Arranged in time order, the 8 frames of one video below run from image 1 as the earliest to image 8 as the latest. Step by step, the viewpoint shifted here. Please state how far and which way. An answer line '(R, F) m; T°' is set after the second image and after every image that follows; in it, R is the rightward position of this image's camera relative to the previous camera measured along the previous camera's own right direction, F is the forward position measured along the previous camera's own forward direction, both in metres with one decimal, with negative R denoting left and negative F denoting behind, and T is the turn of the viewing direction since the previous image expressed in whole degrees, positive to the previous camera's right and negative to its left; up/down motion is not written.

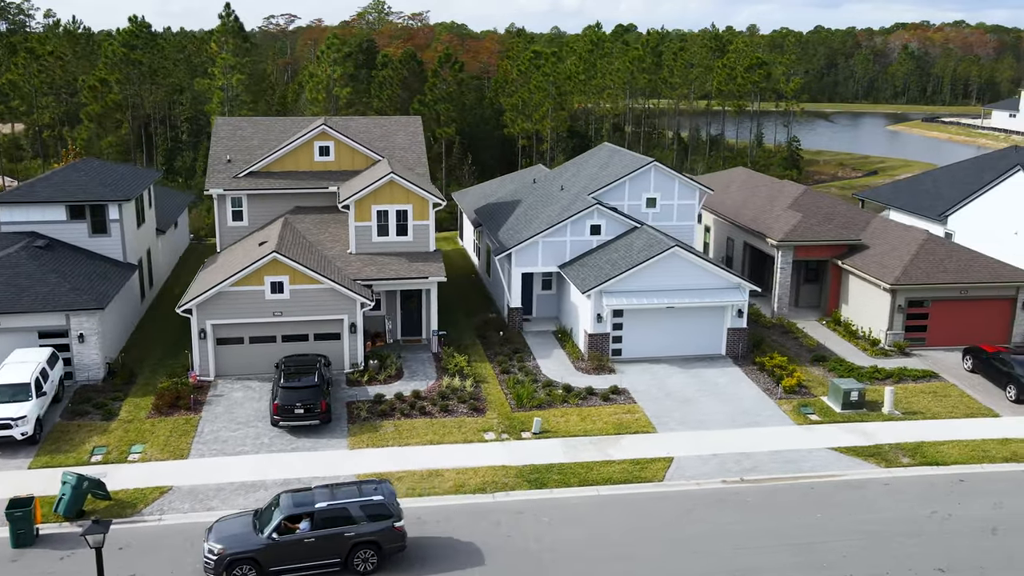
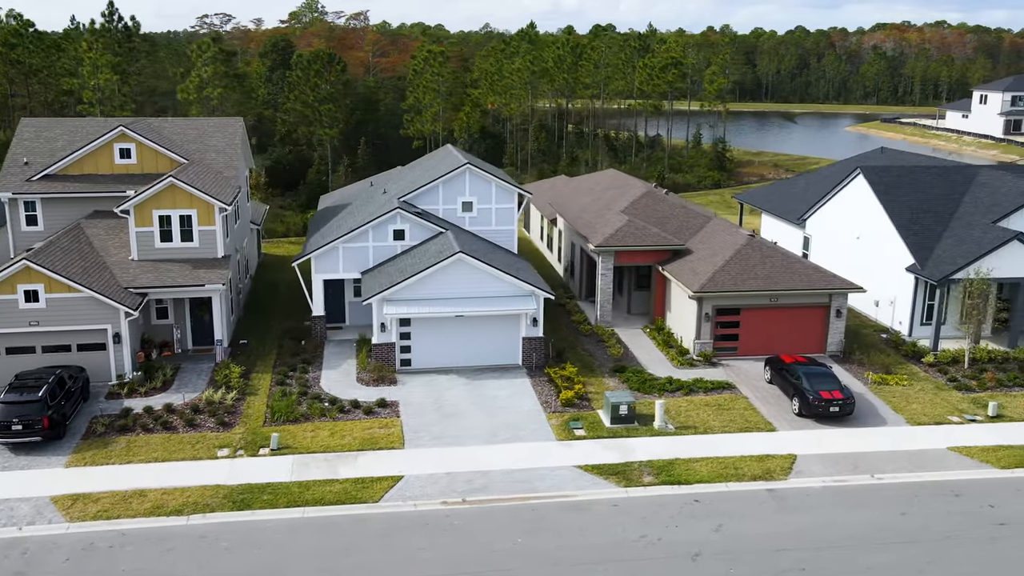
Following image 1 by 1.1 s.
(+6.2, +1.0) m; 0°
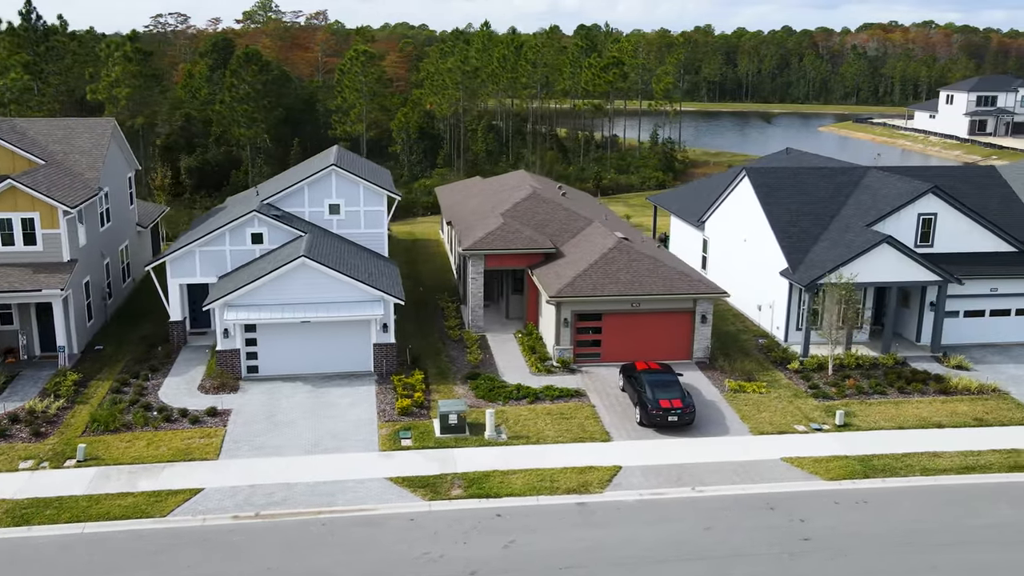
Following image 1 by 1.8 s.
(+4.3, +0.6) m; 0°
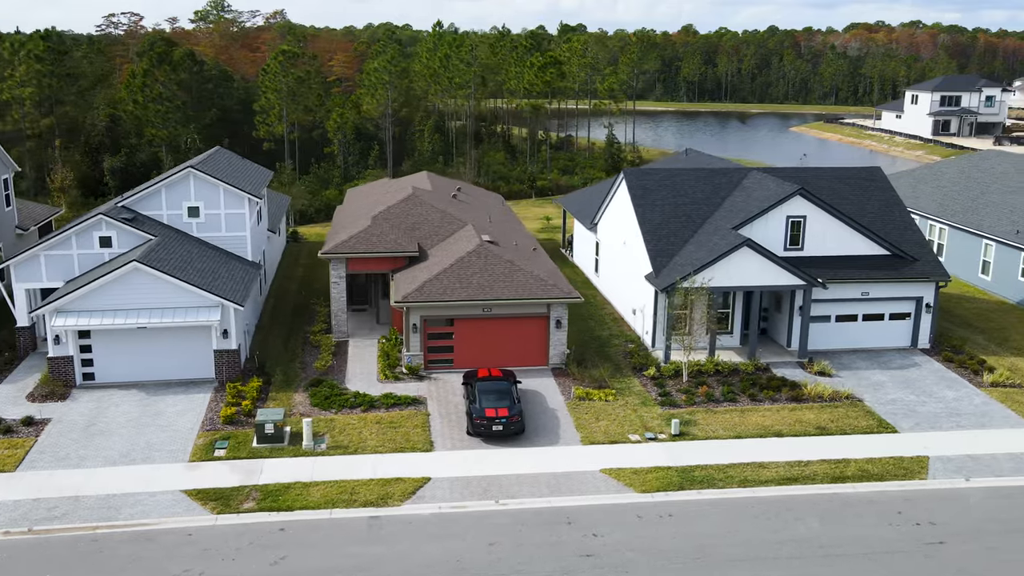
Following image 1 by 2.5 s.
(+4.4, +0.6) m; 0°
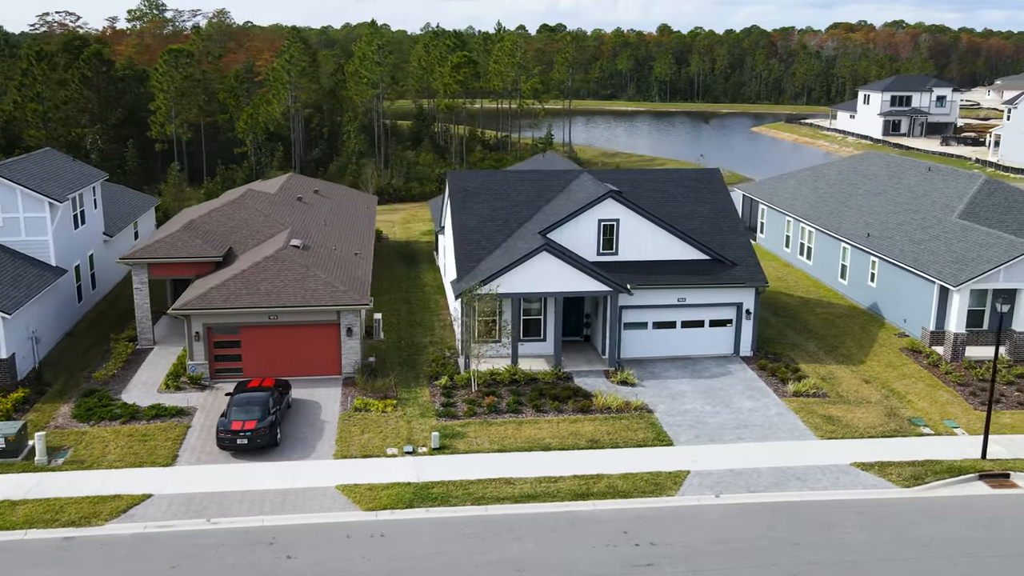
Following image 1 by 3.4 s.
(+5.9, +0.8) m; 0°
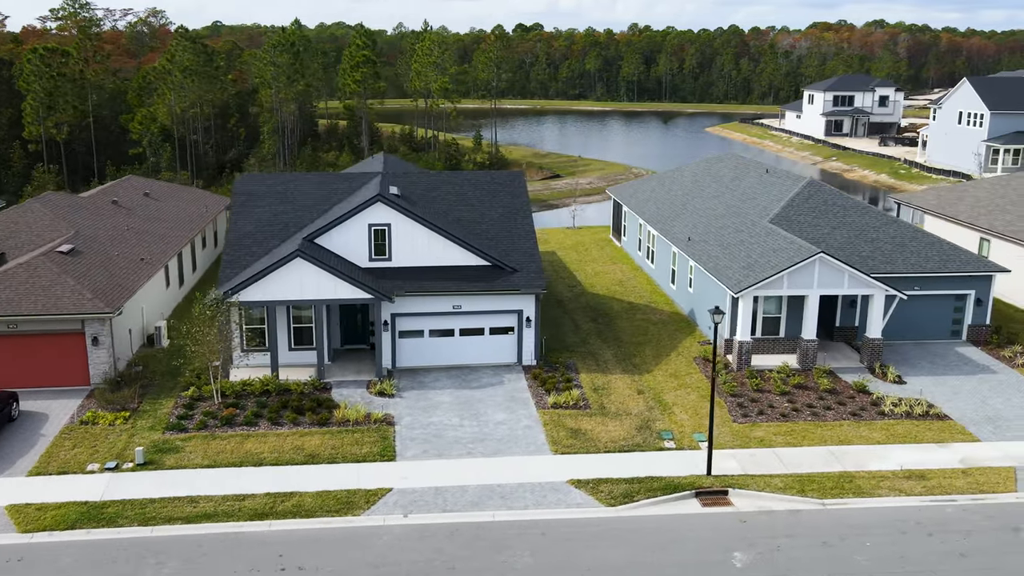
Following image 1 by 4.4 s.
(+6.8, +0.8) m; 0°
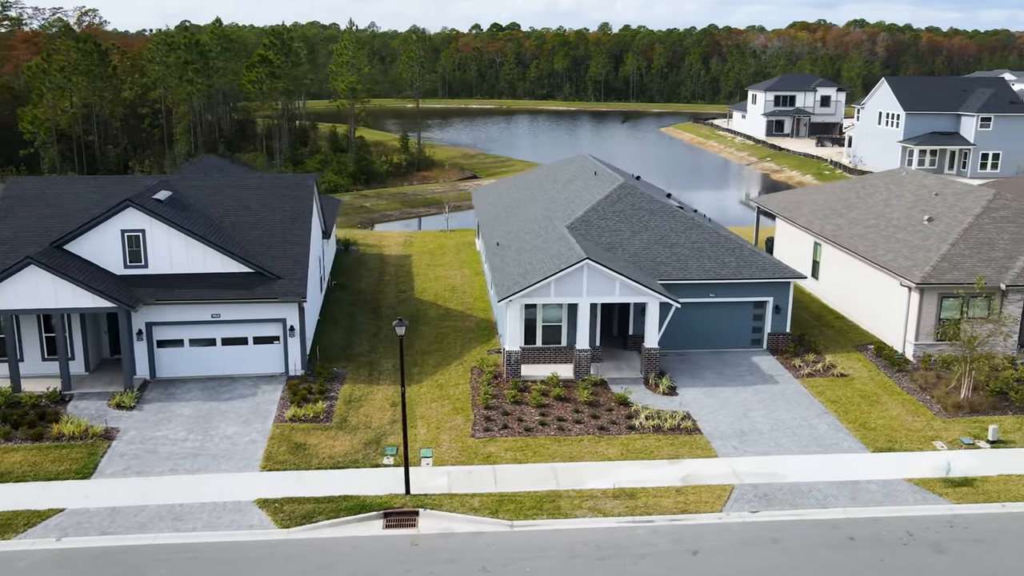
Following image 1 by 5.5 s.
(+6.8, +0.9) m; 0°
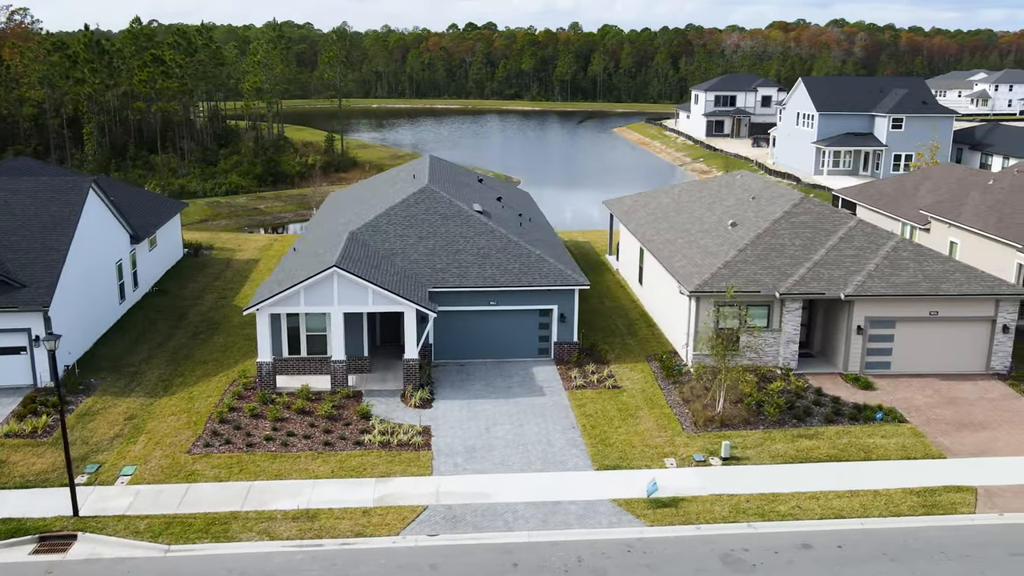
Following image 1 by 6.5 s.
(+6.9, +0.9) m; 0°
